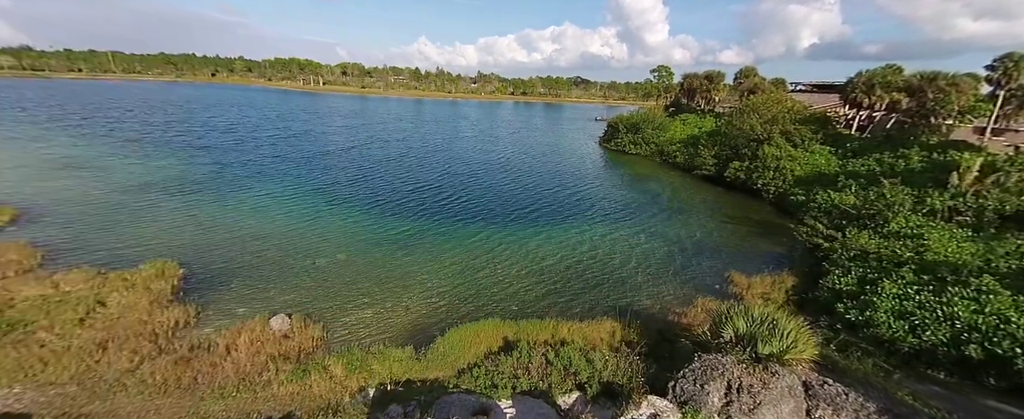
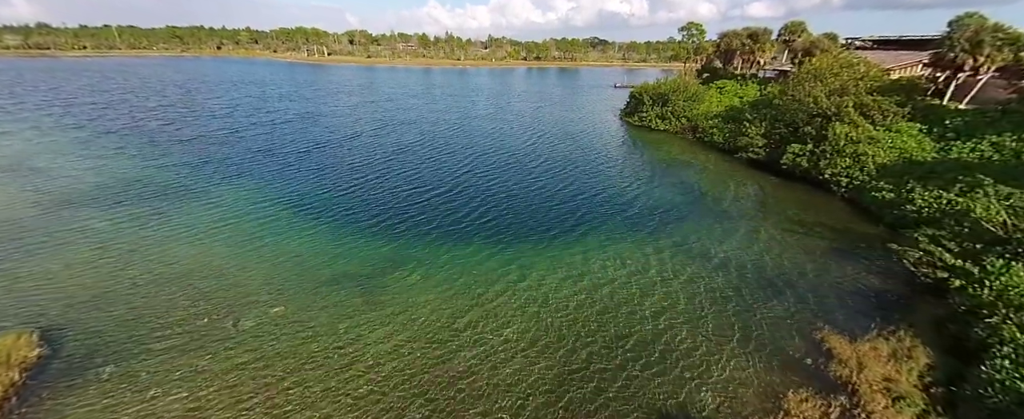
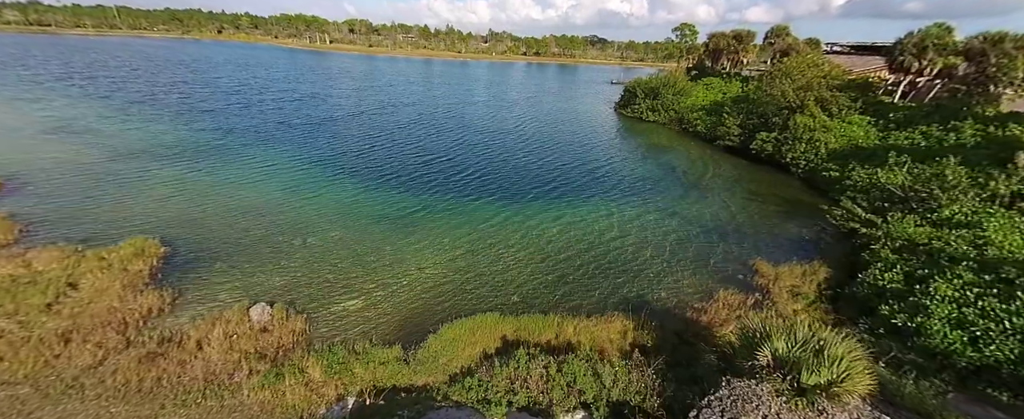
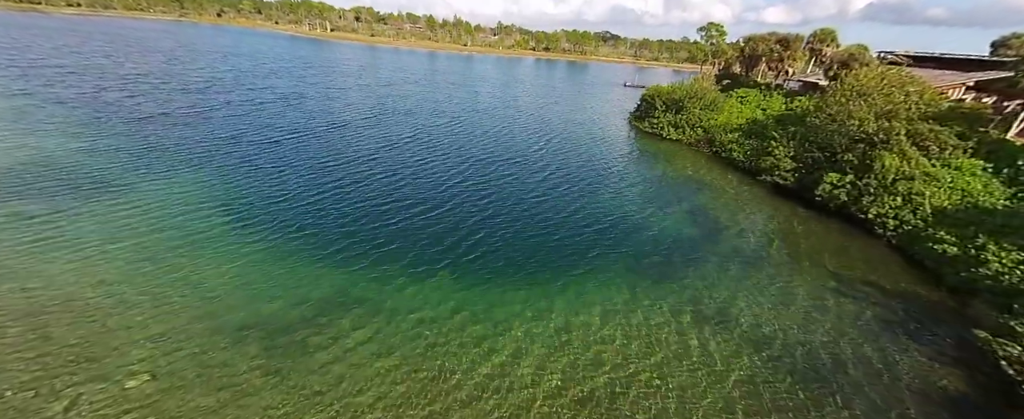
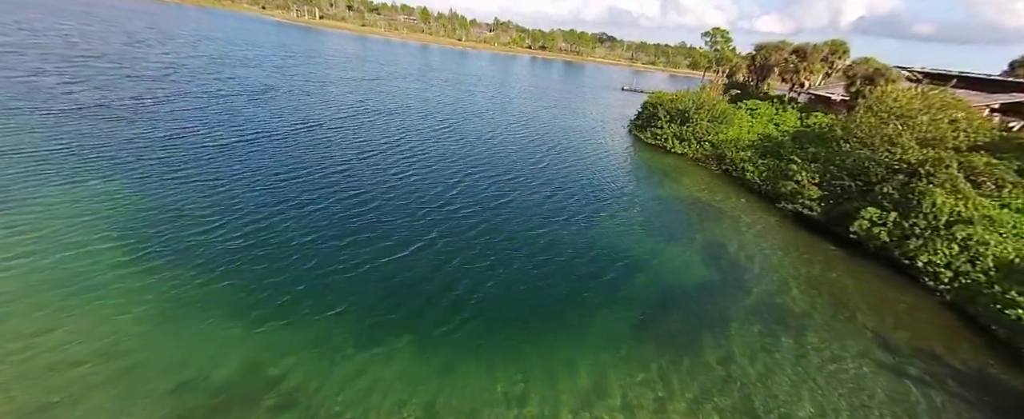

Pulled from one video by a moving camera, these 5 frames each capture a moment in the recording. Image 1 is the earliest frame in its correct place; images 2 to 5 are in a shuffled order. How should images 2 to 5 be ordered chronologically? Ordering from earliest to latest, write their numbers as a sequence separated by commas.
3, 2, 4, 5
